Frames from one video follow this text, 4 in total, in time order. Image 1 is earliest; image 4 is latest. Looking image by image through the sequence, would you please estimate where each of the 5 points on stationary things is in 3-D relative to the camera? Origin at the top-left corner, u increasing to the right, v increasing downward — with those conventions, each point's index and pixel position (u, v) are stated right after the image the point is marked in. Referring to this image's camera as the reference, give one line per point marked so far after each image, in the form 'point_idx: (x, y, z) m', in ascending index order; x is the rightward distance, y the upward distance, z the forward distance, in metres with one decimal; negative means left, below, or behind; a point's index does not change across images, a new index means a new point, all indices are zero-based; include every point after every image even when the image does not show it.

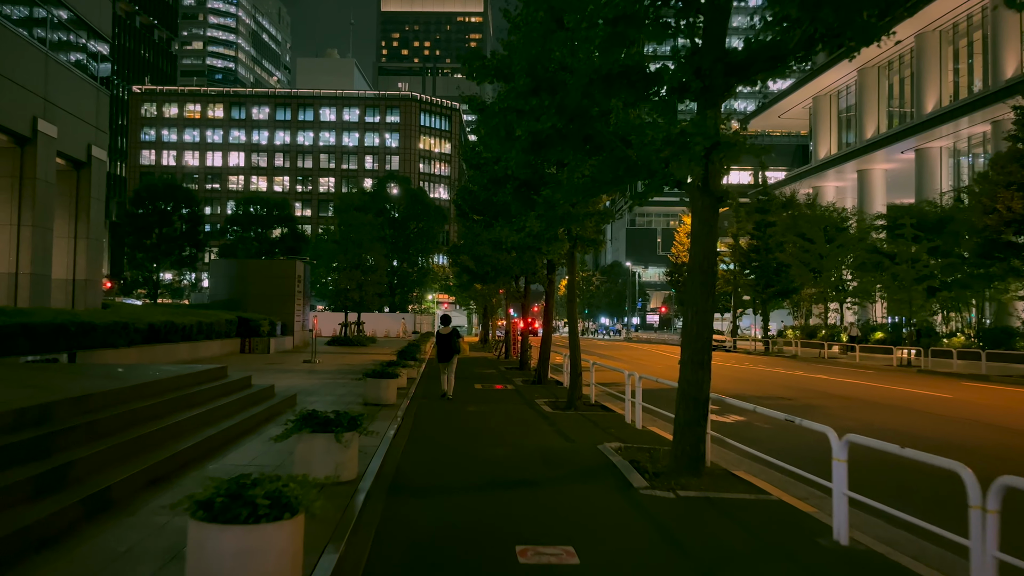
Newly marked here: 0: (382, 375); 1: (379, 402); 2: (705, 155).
0: (-2.2, -1.5, +14.0) m
1: (-2.3, -1.9, +13.8) m
2: (+1.9, +1.3, +8.1) m
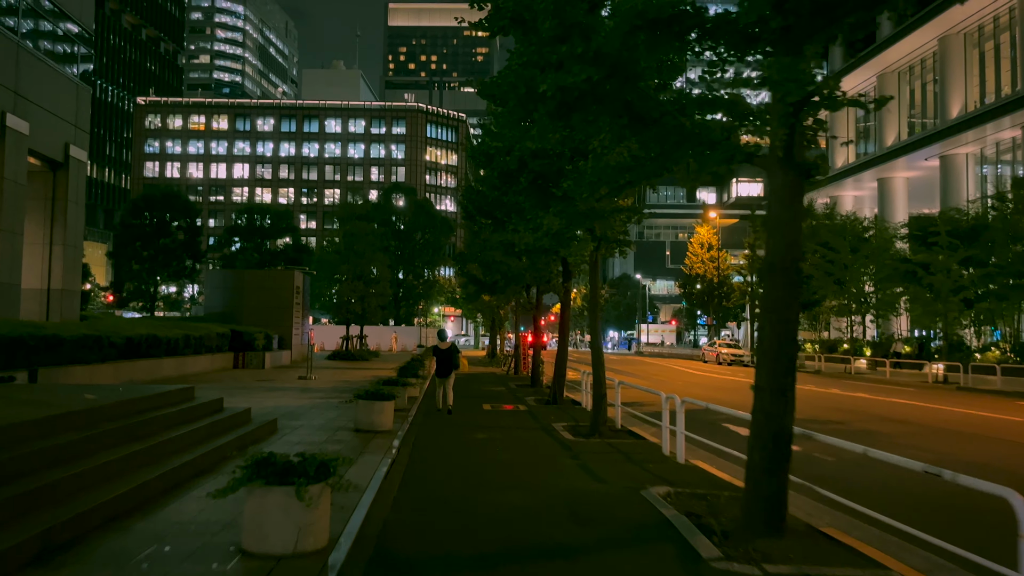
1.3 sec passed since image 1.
0: (-2.0, -1.6, +12.1) m
1: (-2.0, -2.0, +11.9) m
2: (+2.1, +1.3, +6.2) m
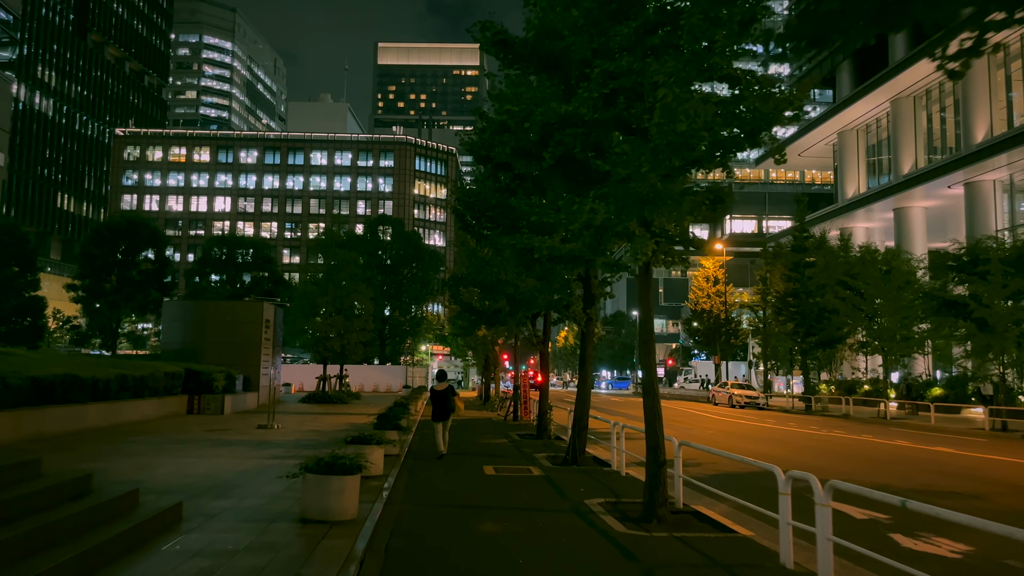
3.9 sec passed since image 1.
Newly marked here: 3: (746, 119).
0: (-1.8, -1.8, +8.1) m
1: (-1.8, -2.2, +8.0) m
2: (+2.4, +1.4, +2.4) m
3: (+2.4, +1.8, +8.6) m
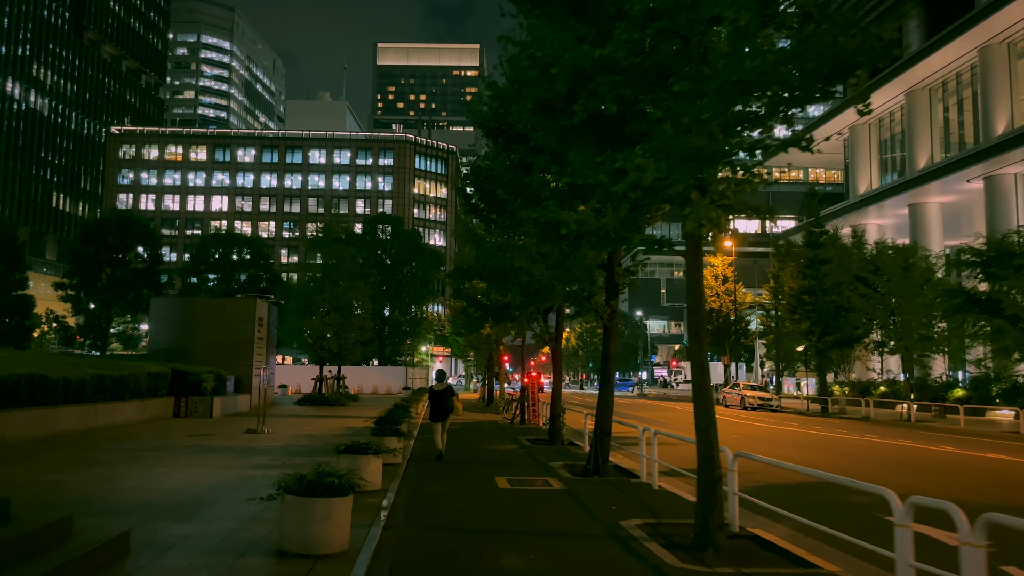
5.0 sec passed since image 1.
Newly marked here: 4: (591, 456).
0: (-1.6, -1.6, +6.6) m
1: (-1.6, -2.0, +6.4) m
2: (+2.6, +1.6, +0.9) m
3: (+2.7, +2.0, +7.0) m
4: (+1.2, -2.5, +12.4) m
